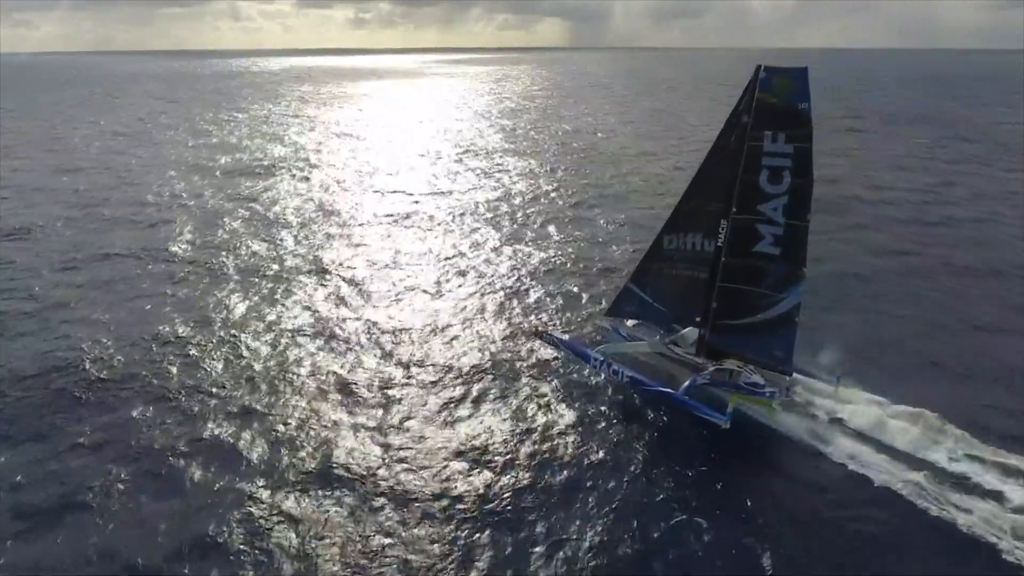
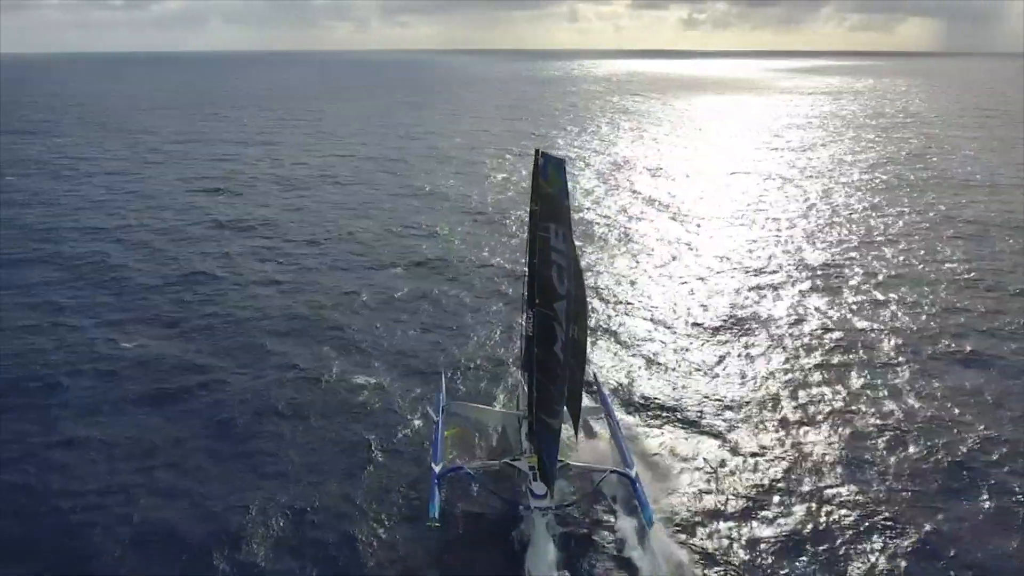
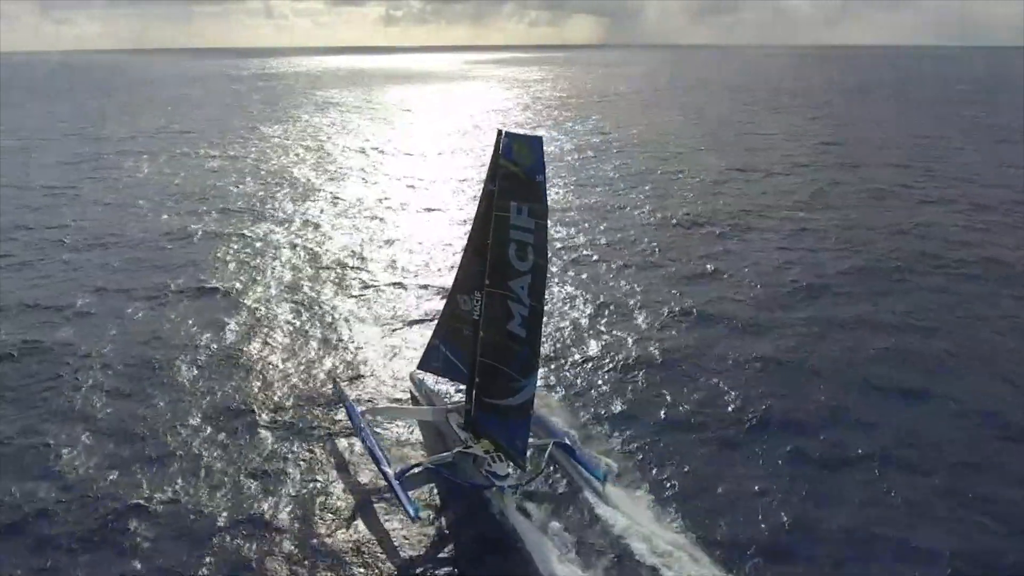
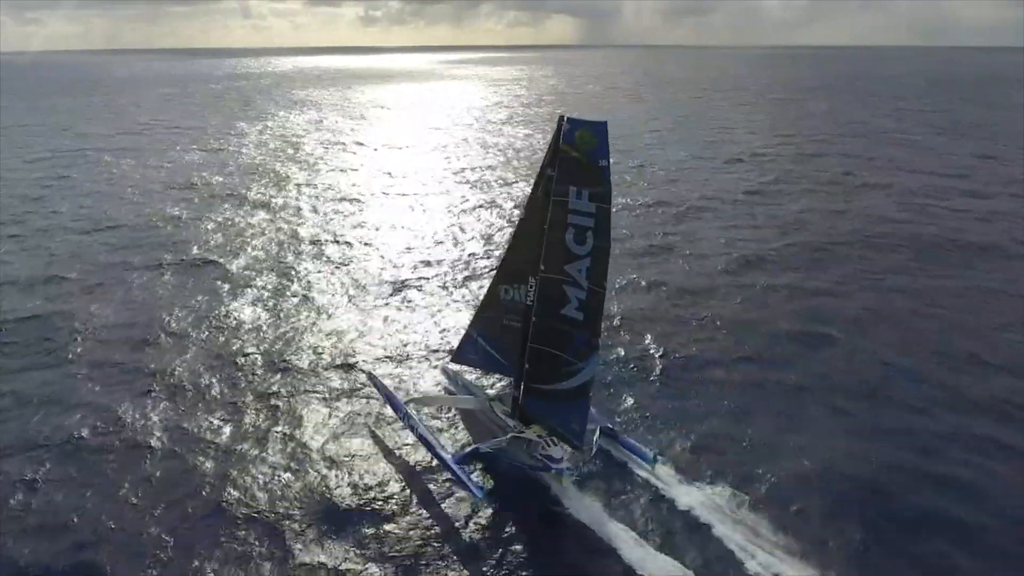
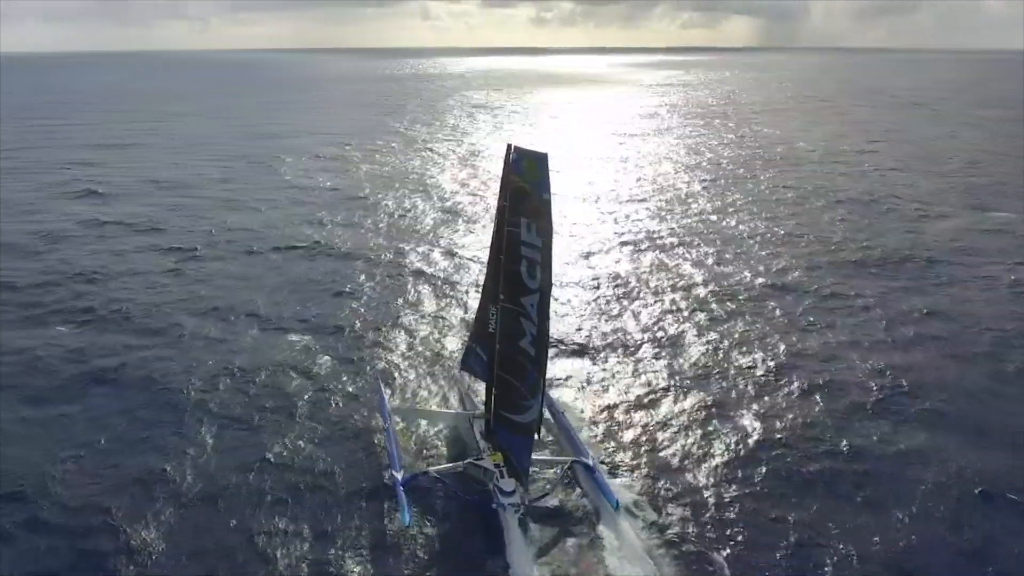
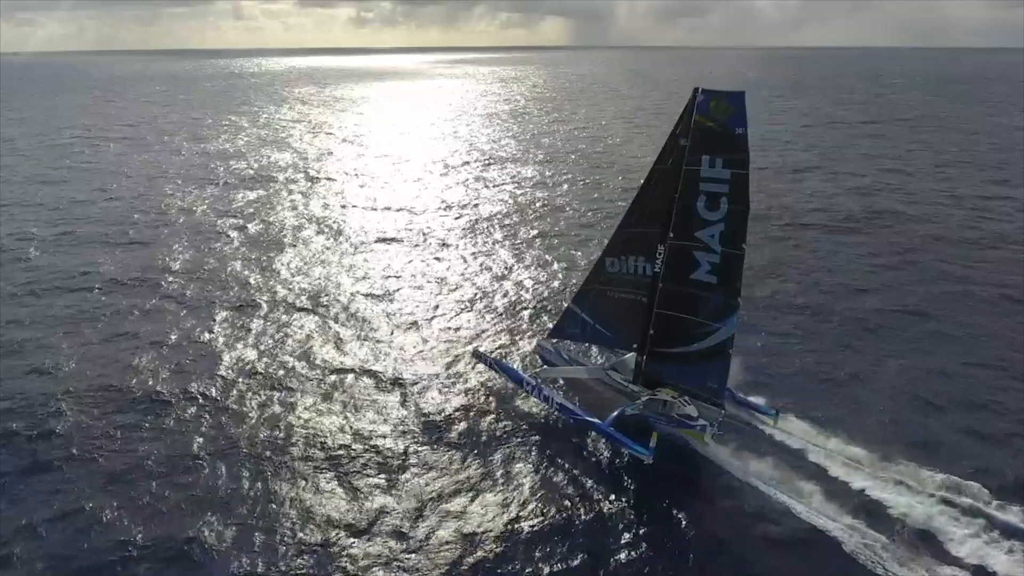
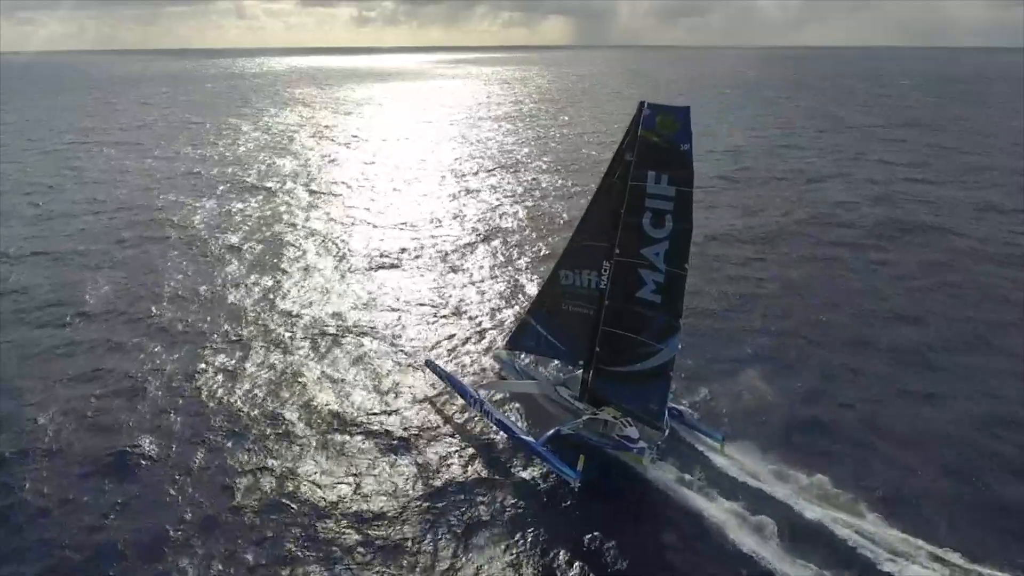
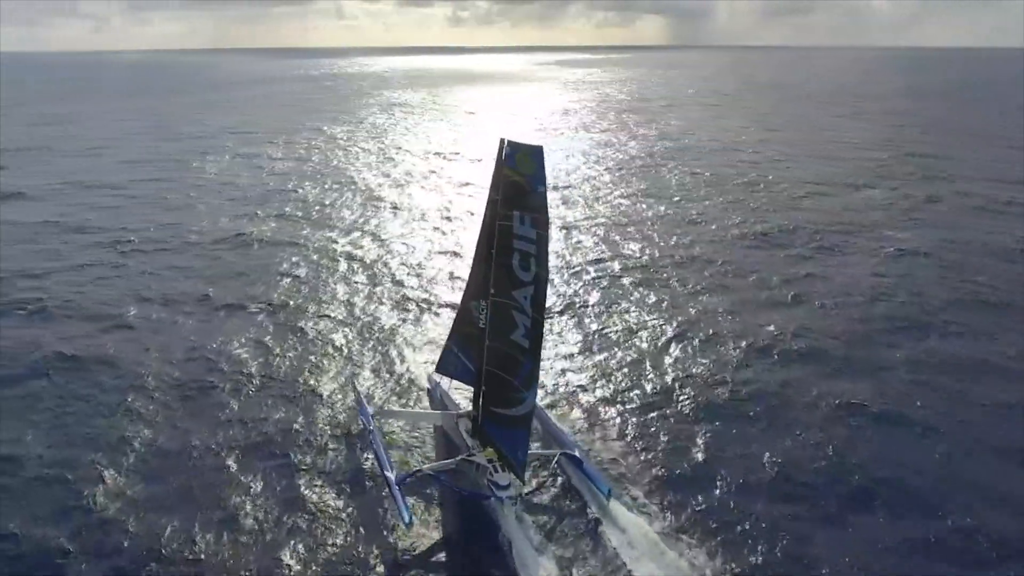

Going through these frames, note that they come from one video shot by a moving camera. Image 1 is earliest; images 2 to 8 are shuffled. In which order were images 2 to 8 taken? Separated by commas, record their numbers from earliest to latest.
6, 7, 4, 3, 8, 5, 2
